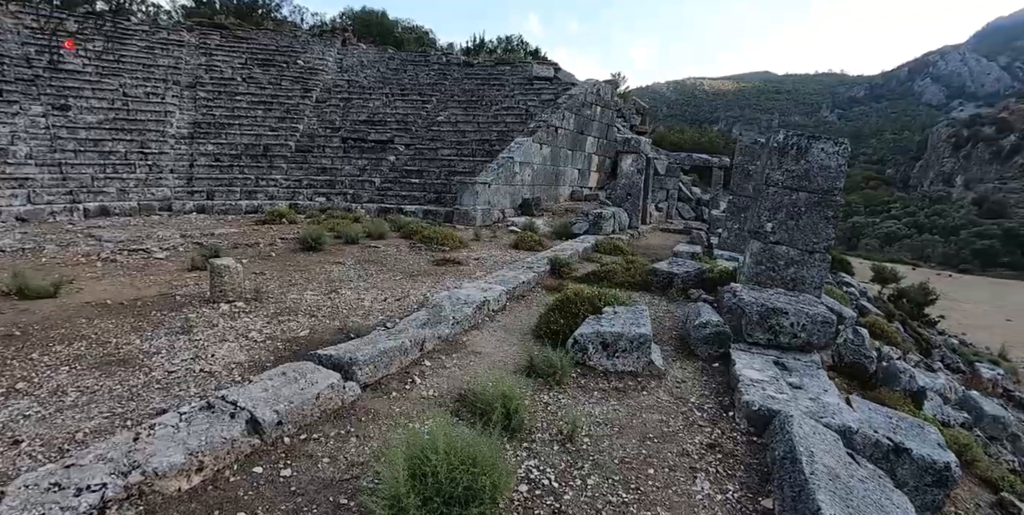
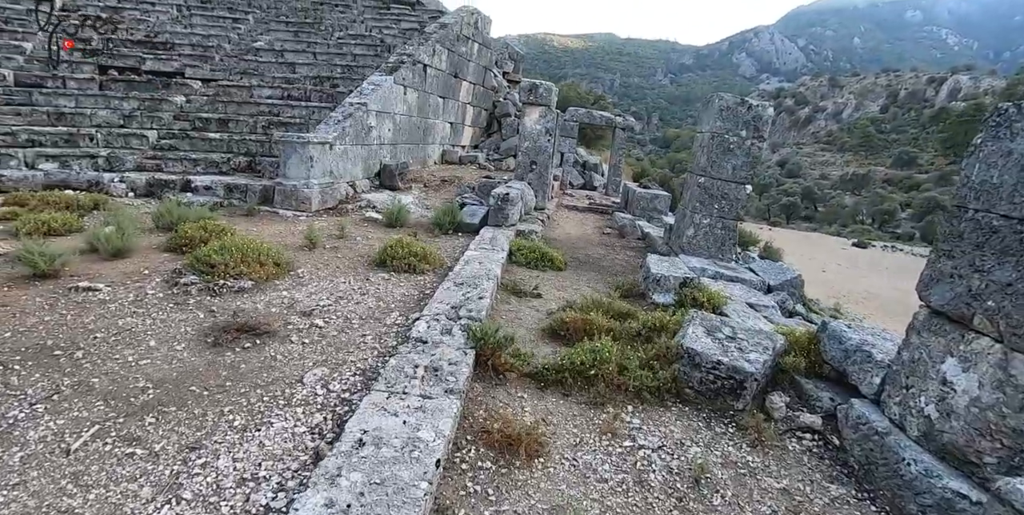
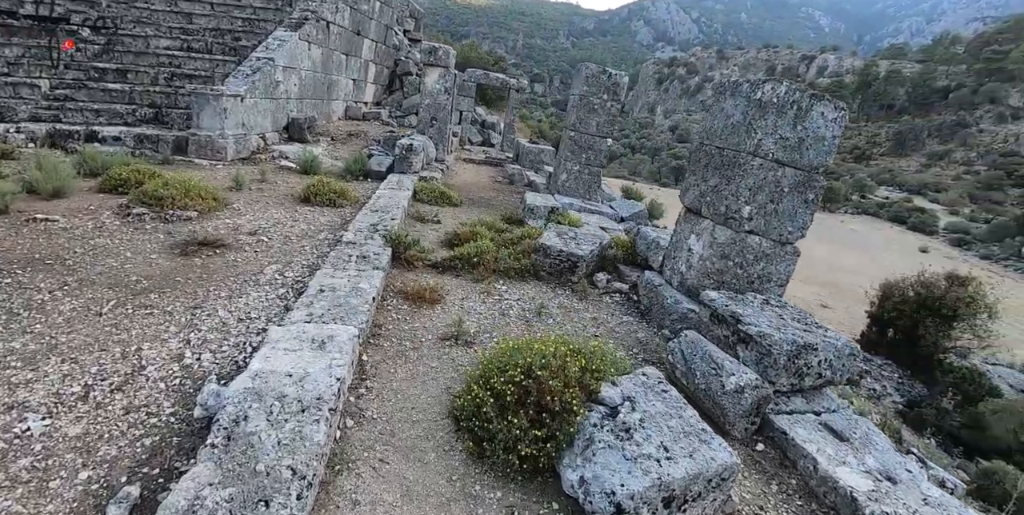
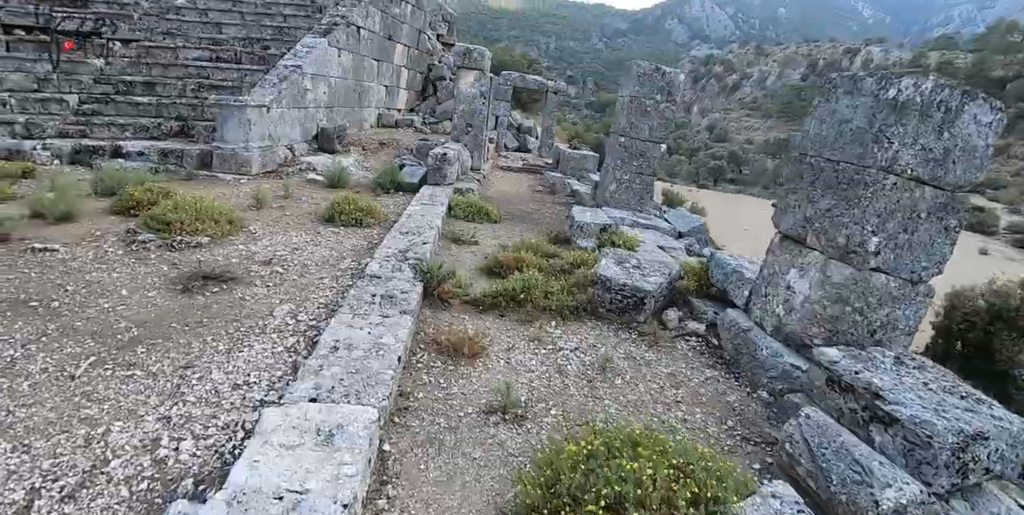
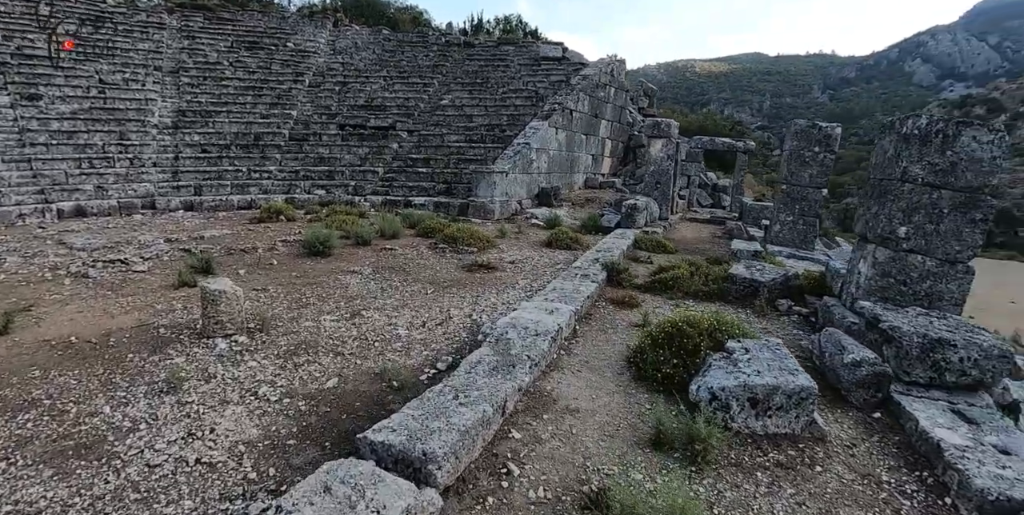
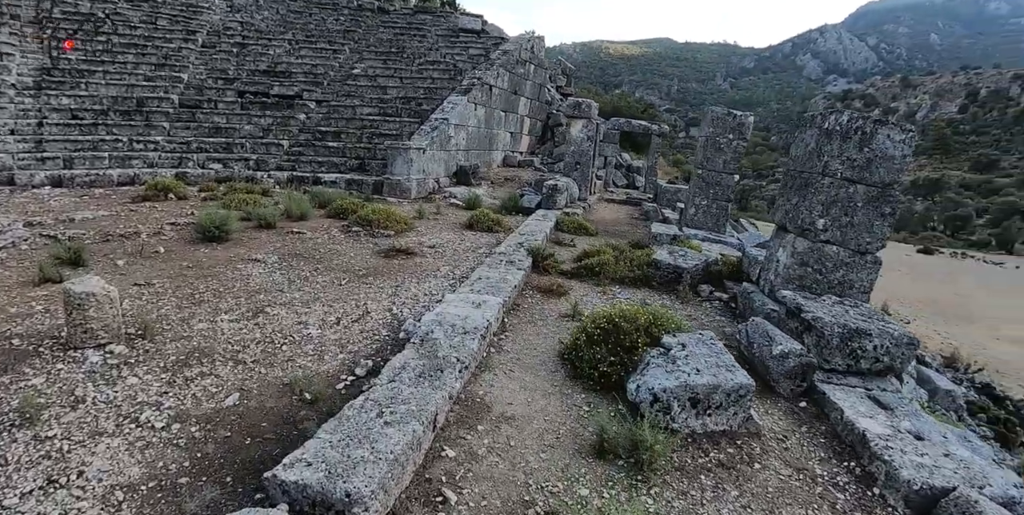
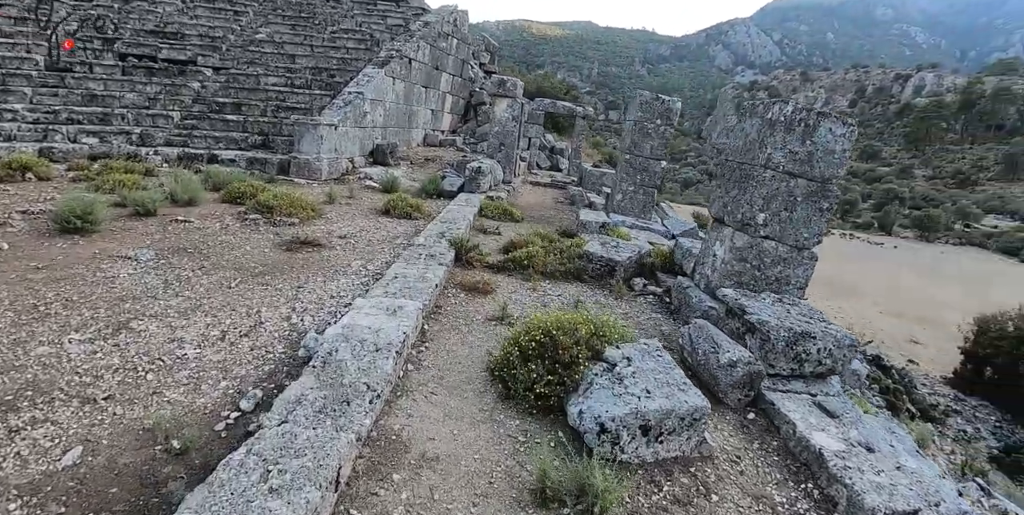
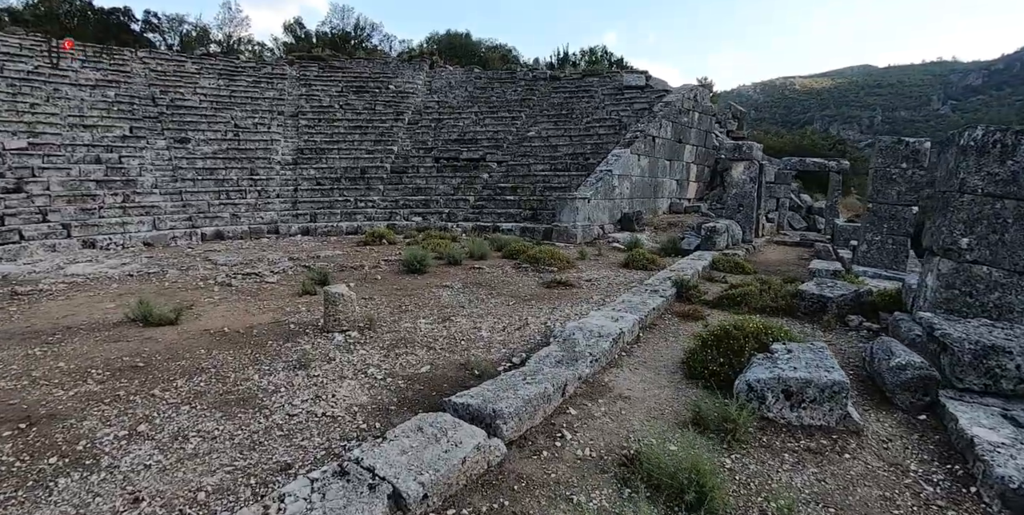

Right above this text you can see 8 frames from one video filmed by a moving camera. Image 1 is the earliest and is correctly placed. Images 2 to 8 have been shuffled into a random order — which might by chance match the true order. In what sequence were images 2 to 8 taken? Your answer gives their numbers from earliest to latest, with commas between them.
8, 5, 6, 7, 3, 4, 2
